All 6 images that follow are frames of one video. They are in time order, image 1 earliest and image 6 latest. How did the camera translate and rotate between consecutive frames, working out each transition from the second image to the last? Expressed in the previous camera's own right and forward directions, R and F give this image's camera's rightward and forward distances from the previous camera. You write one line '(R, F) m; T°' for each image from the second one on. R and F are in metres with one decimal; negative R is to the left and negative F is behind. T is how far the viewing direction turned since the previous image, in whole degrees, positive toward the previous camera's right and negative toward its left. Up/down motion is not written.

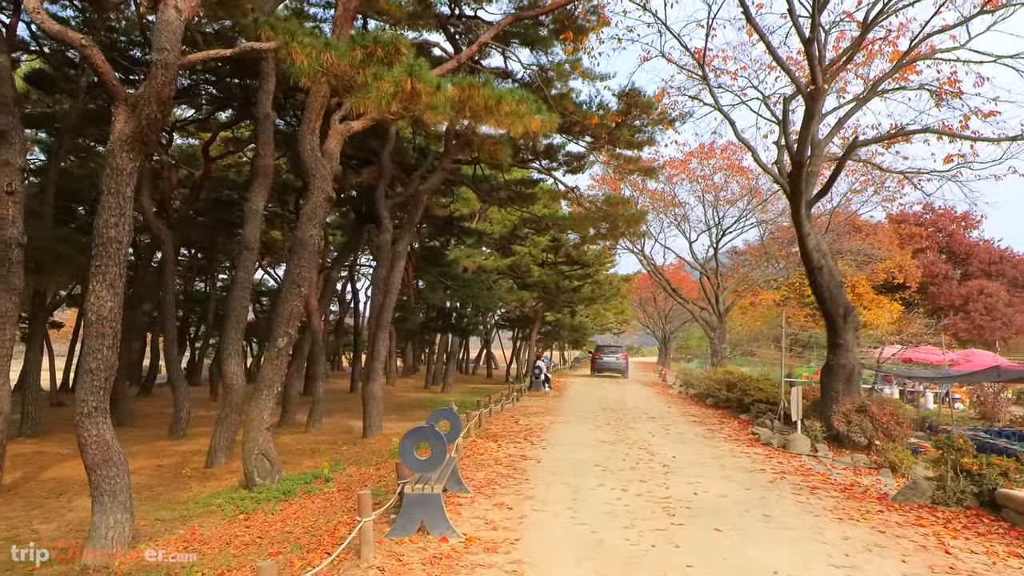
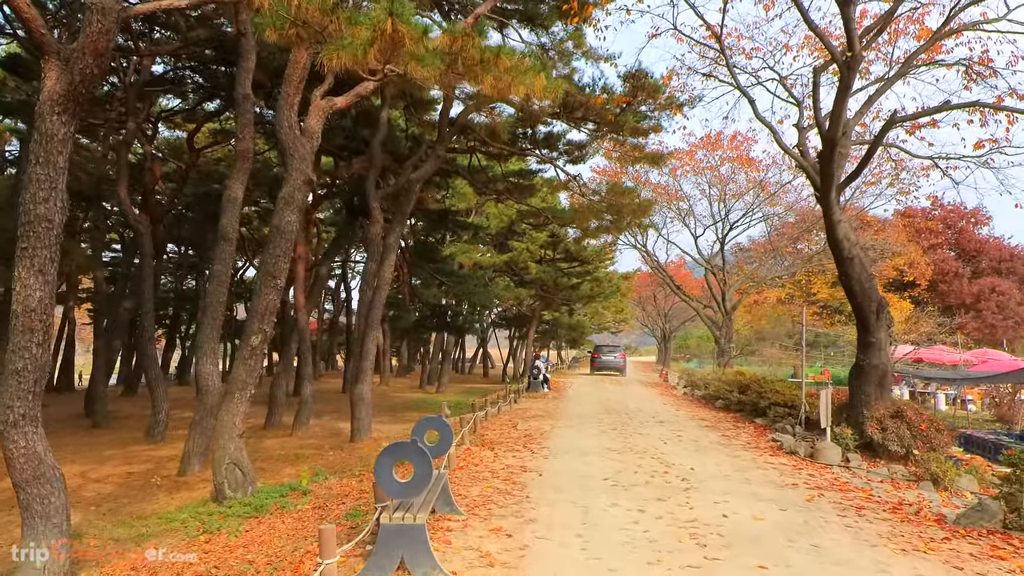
(0.0, +0.8) m; 0°
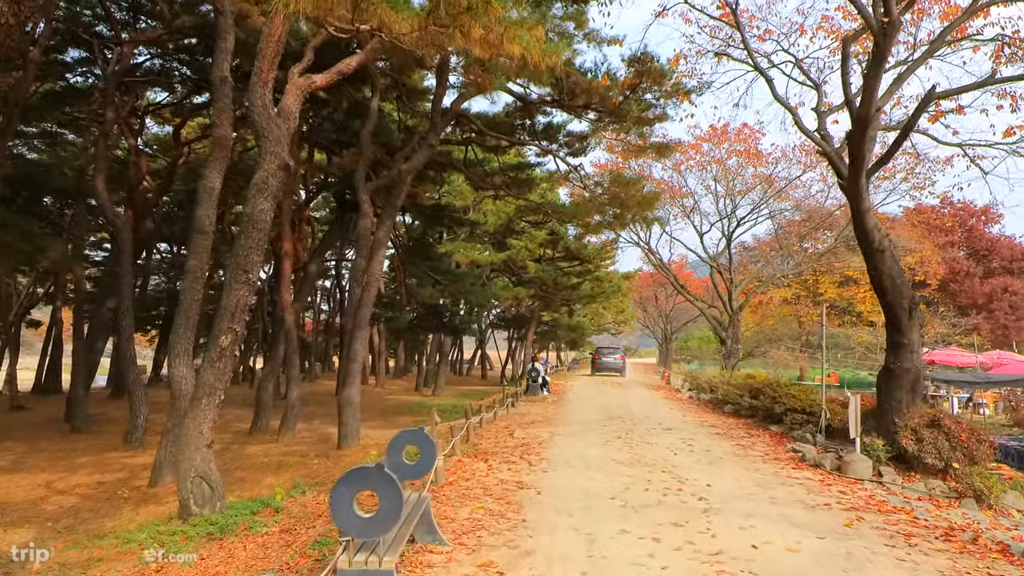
(0.0, +0.7) m; 0°
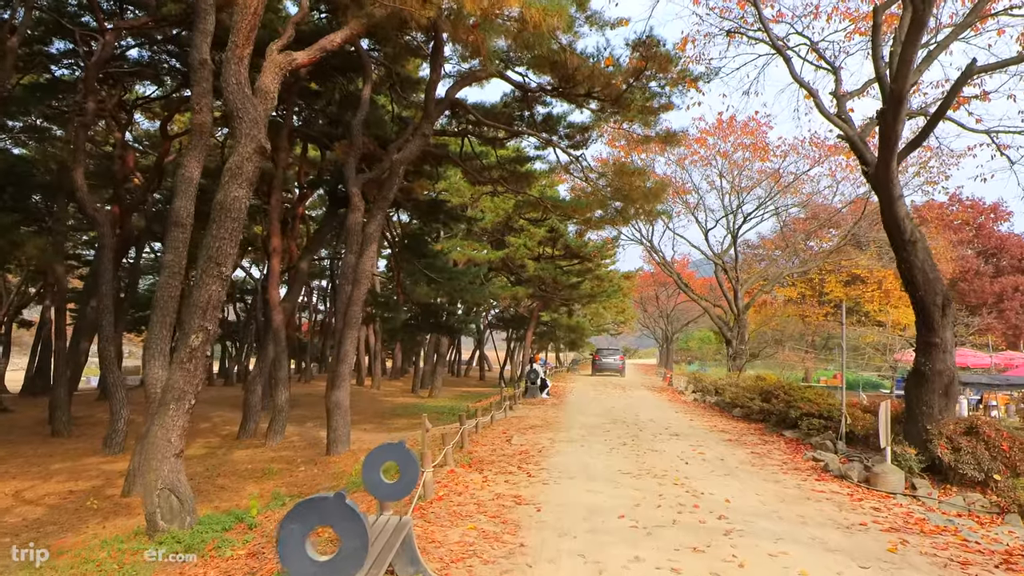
(0.0, +0.6) m; 0°
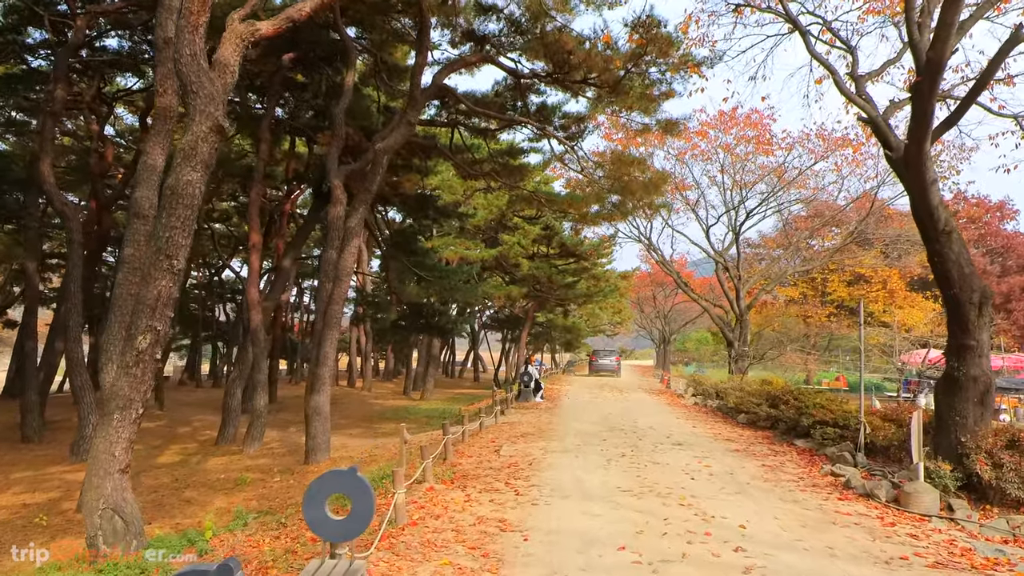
(+0.1, +0.7) m; 0°
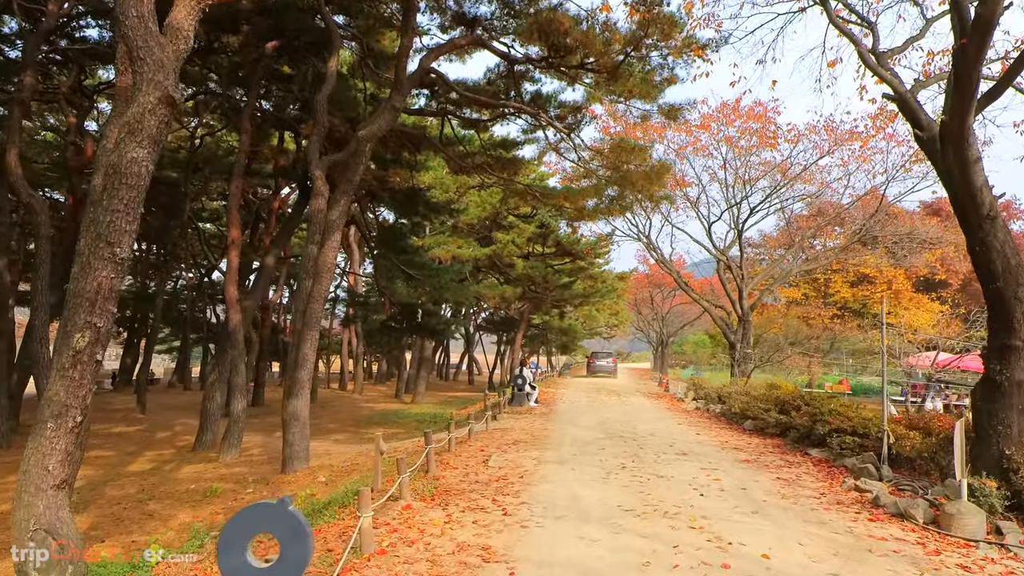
(+0.1, +0.6) m; 0°
